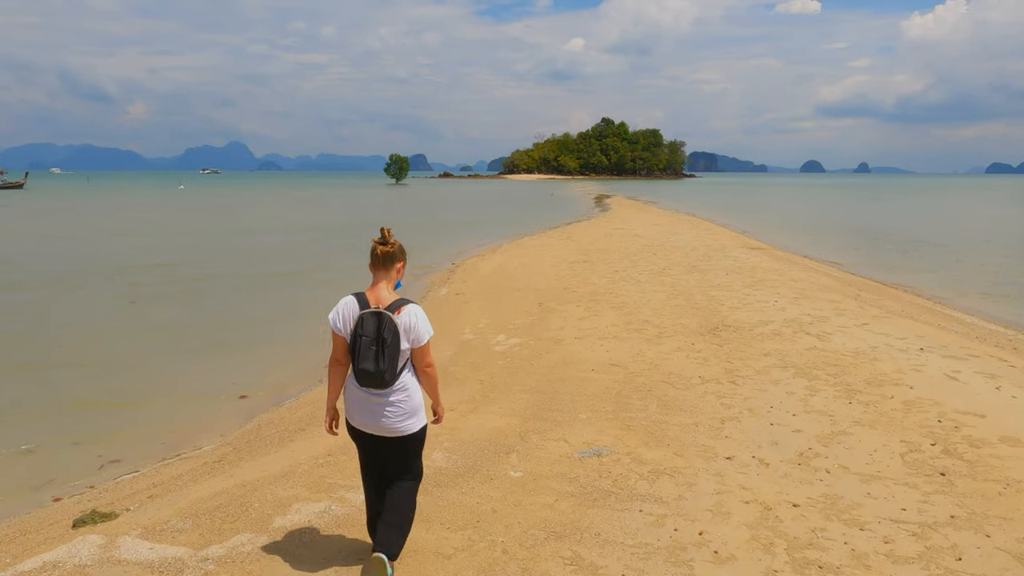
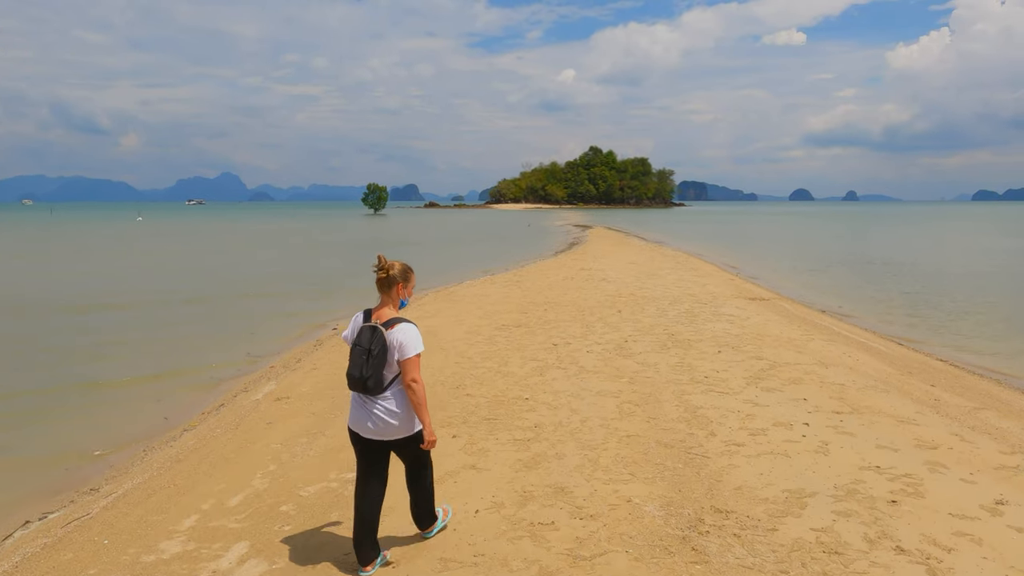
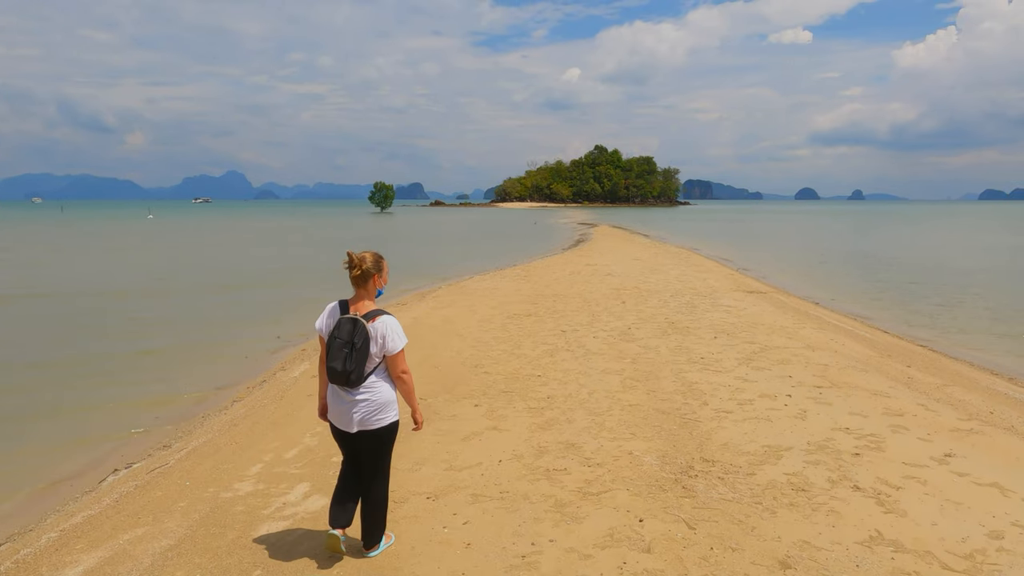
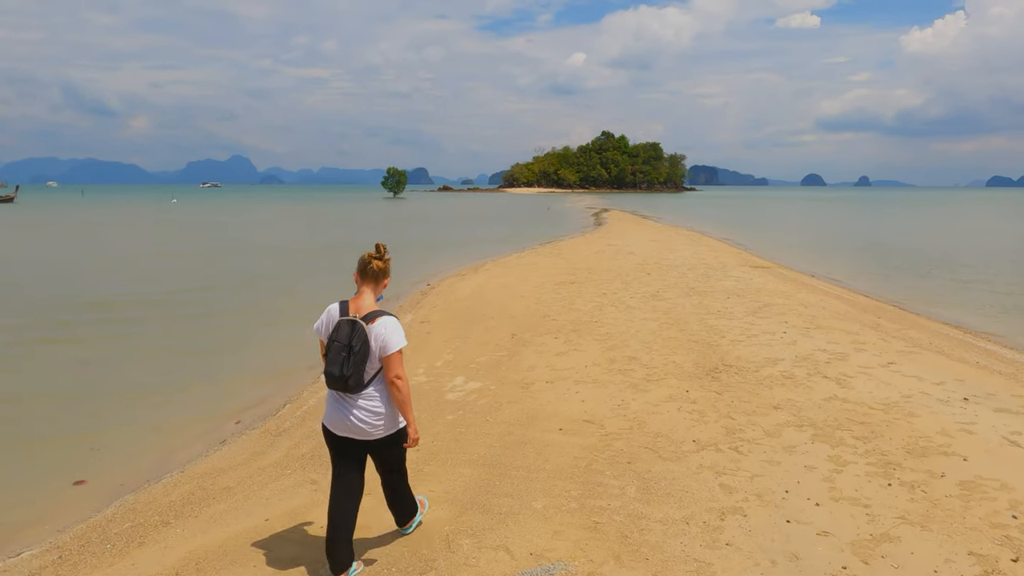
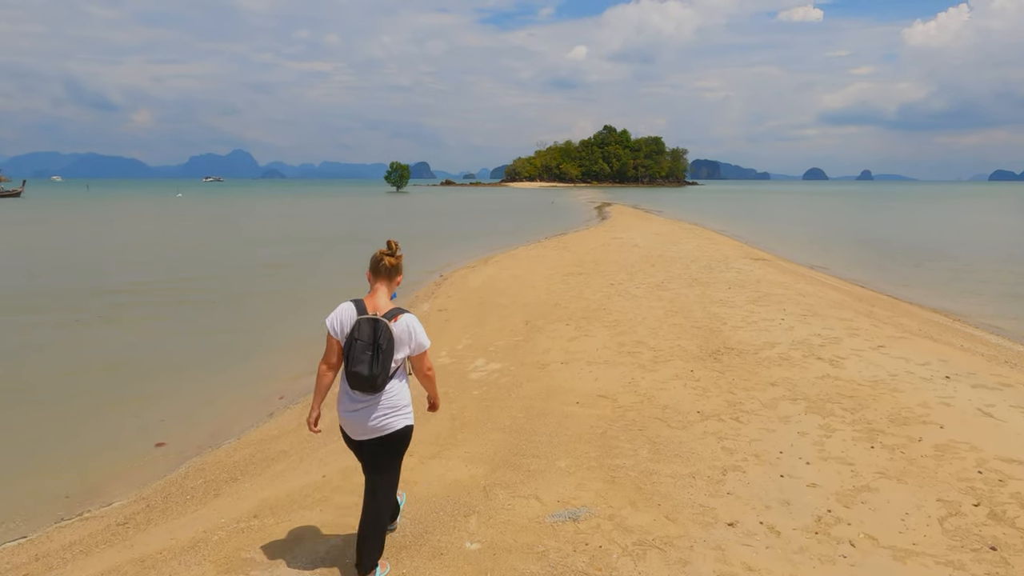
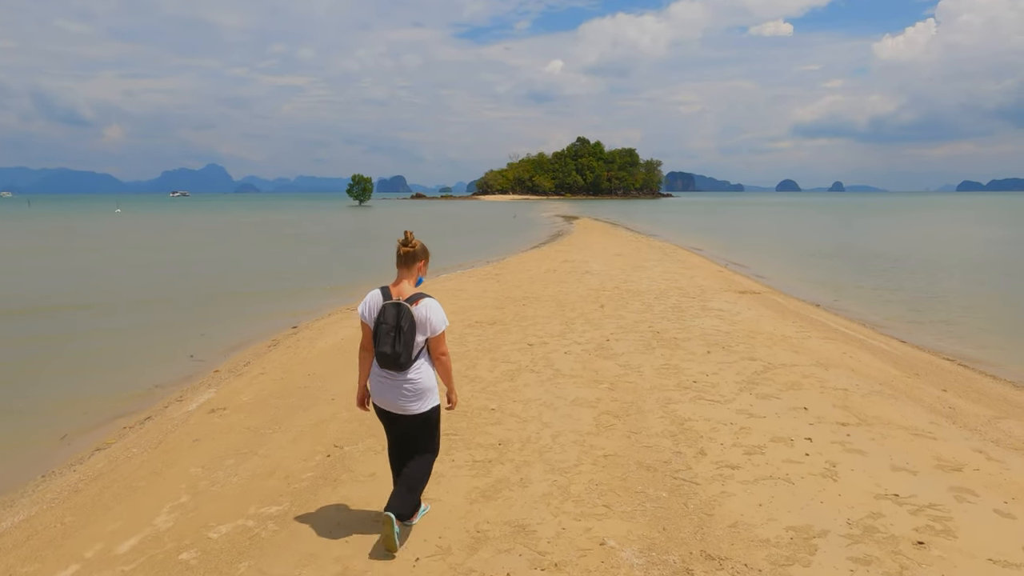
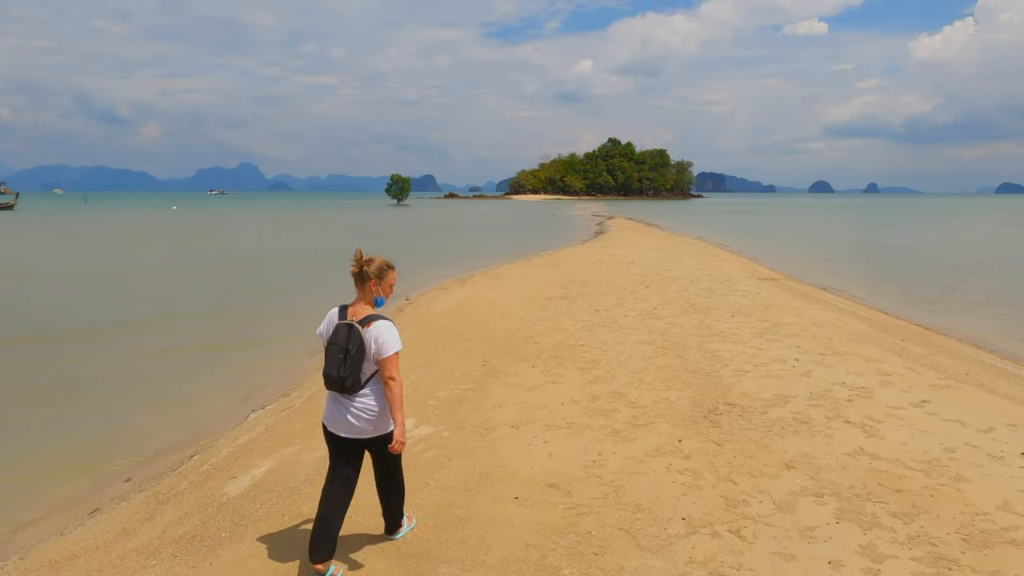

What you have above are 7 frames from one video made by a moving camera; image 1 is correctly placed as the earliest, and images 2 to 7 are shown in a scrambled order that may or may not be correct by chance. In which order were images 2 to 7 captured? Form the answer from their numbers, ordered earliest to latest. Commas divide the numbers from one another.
5, 4, 7, 3, 2, 6
